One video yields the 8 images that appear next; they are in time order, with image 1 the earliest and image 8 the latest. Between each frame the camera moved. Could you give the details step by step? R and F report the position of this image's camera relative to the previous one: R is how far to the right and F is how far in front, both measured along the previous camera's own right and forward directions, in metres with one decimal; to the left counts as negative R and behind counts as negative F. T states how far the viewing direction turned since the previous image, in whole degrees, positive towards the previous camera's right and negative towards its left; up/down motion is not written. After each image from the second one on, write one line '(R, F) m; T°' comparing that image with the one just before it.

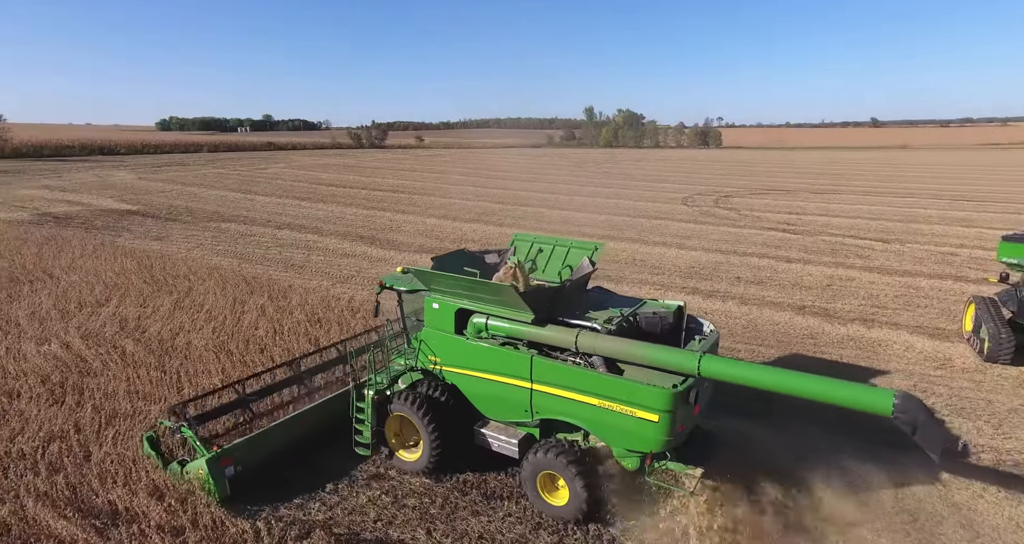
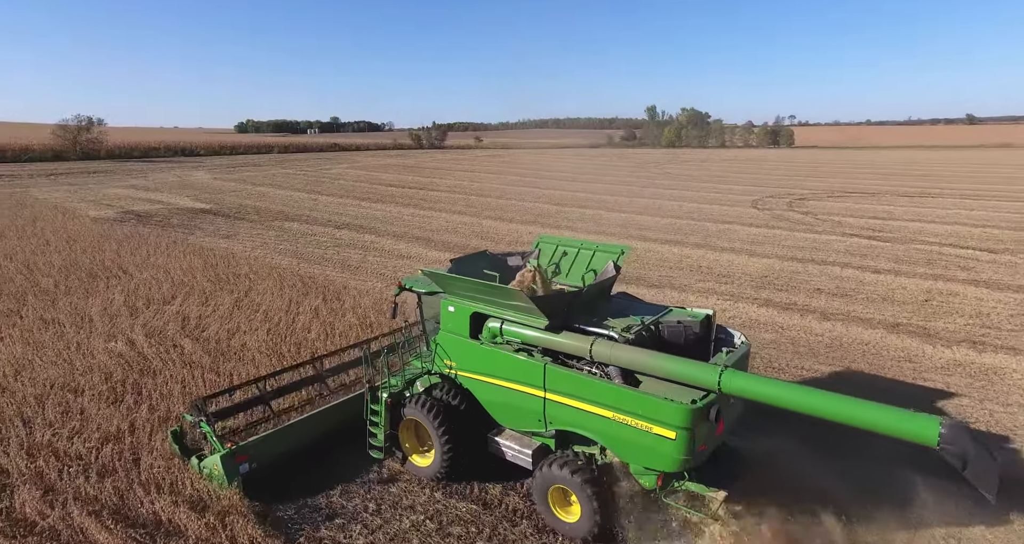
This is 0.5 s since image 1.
(0.0, +0.4) m; -6°
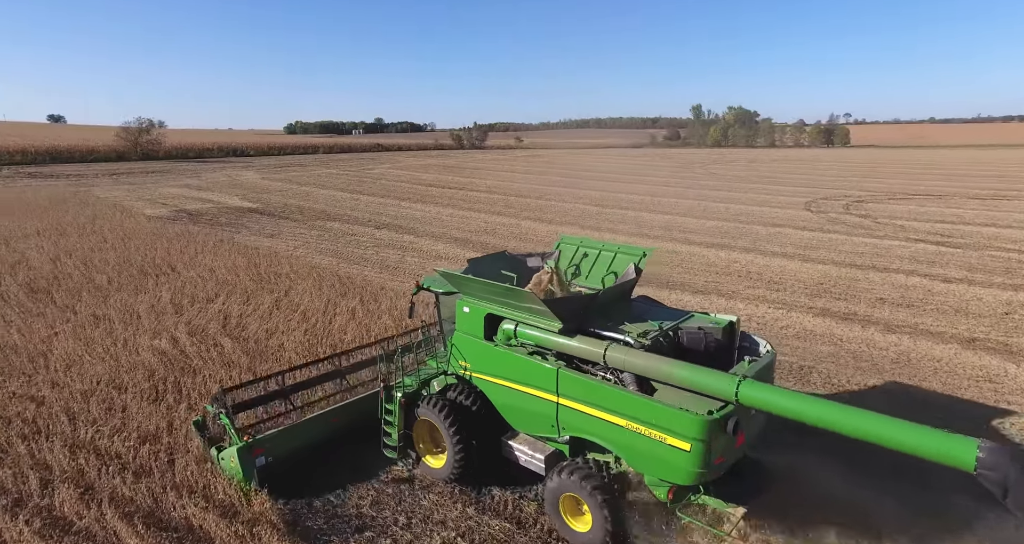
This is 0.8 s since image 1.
(0.0, +0.3) m; -4°
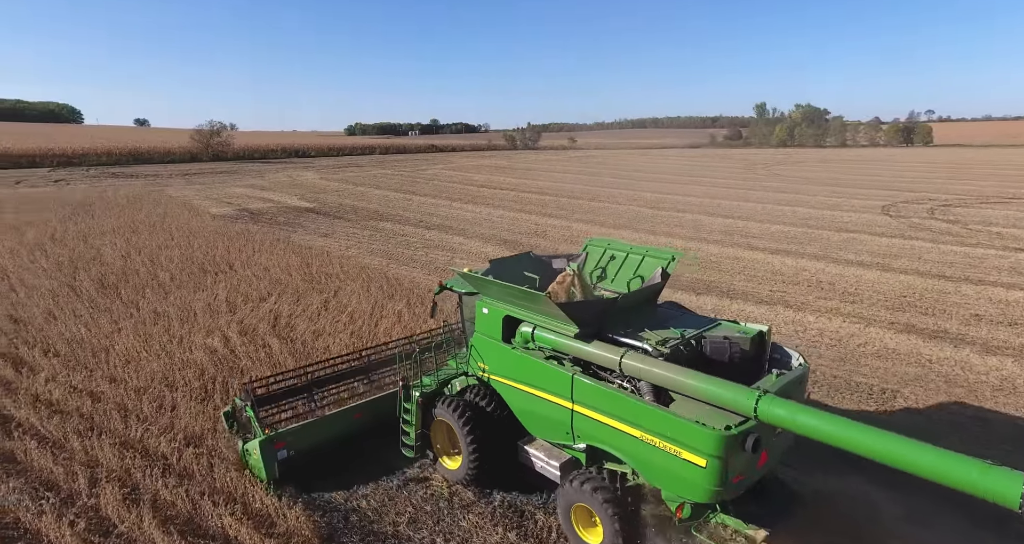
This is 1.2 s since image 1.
(0.0, +0.4) m; -5°
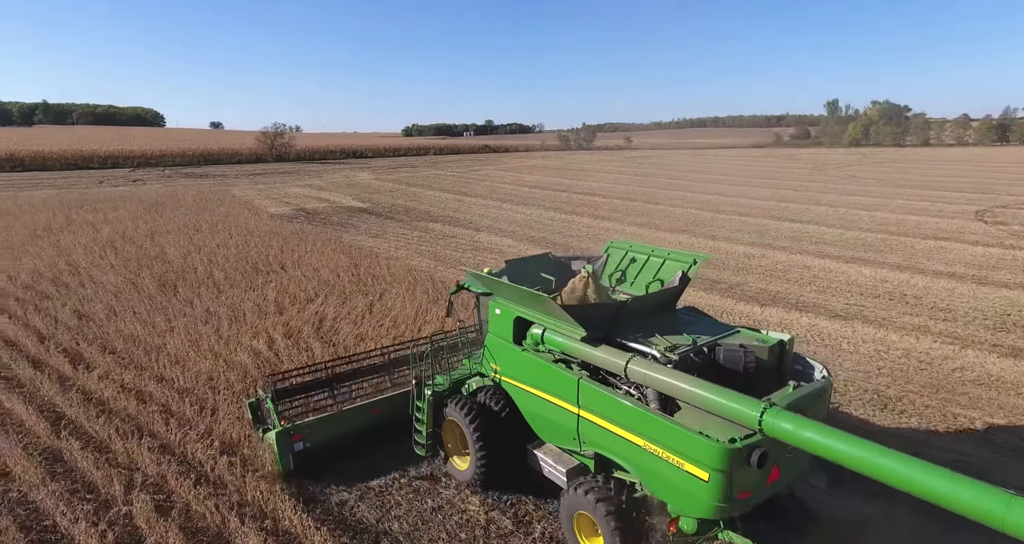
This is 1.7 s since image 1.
(0.0, +0.5) m; -5°
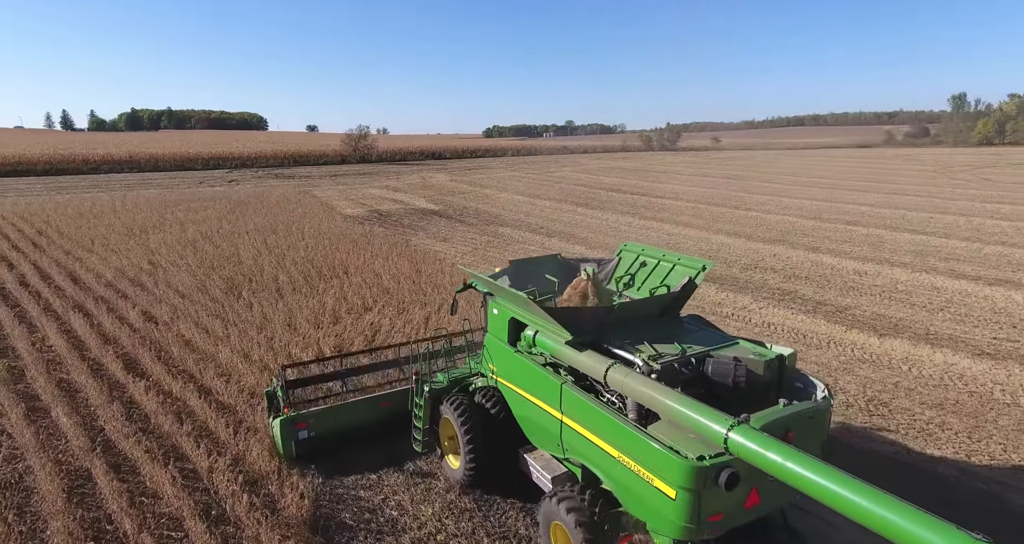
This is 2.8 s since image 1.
(+0.1, +1.0) m; -8°
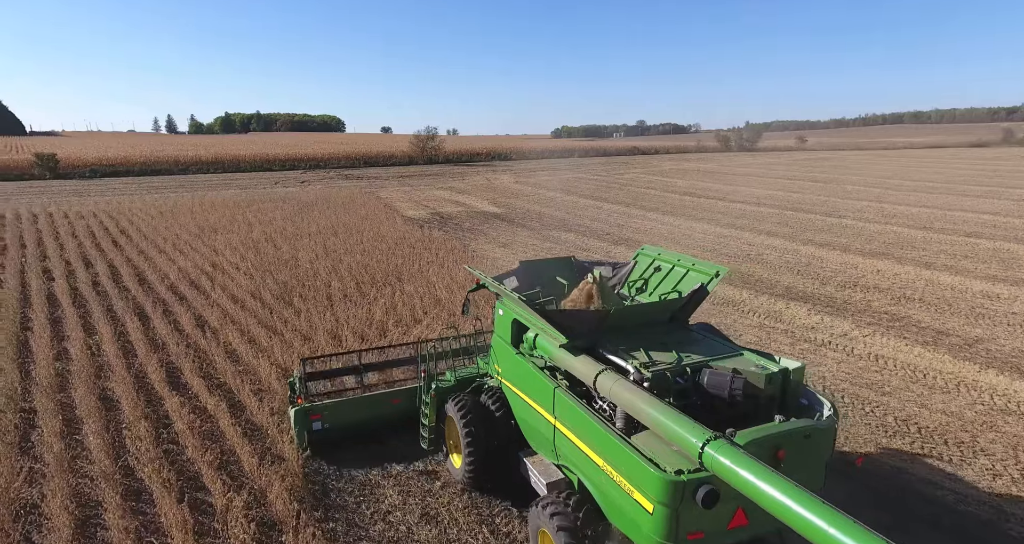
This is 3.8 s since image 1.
(+0.1, +1.0) m; -7°
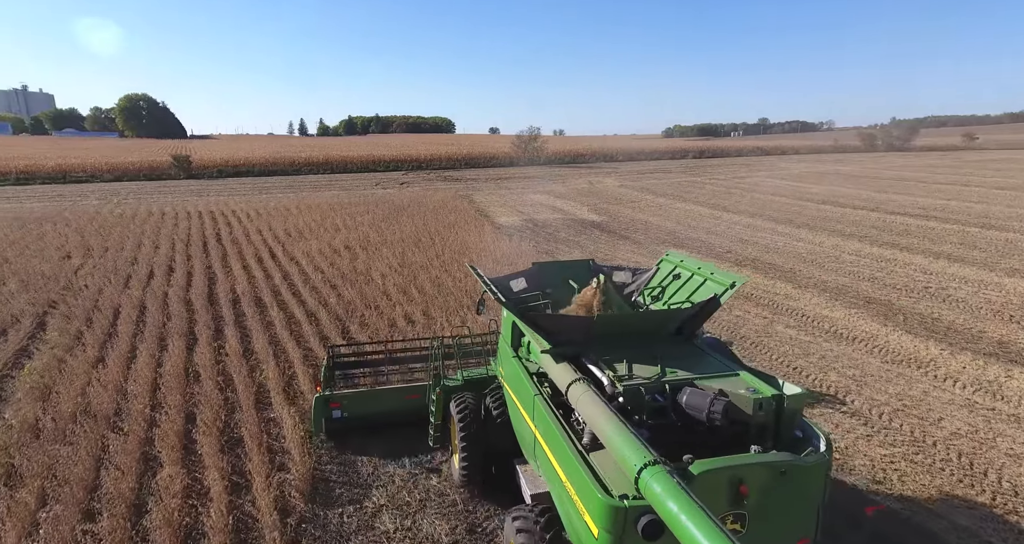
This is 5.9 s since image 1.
(+0.1, +2.3) m; -10°
